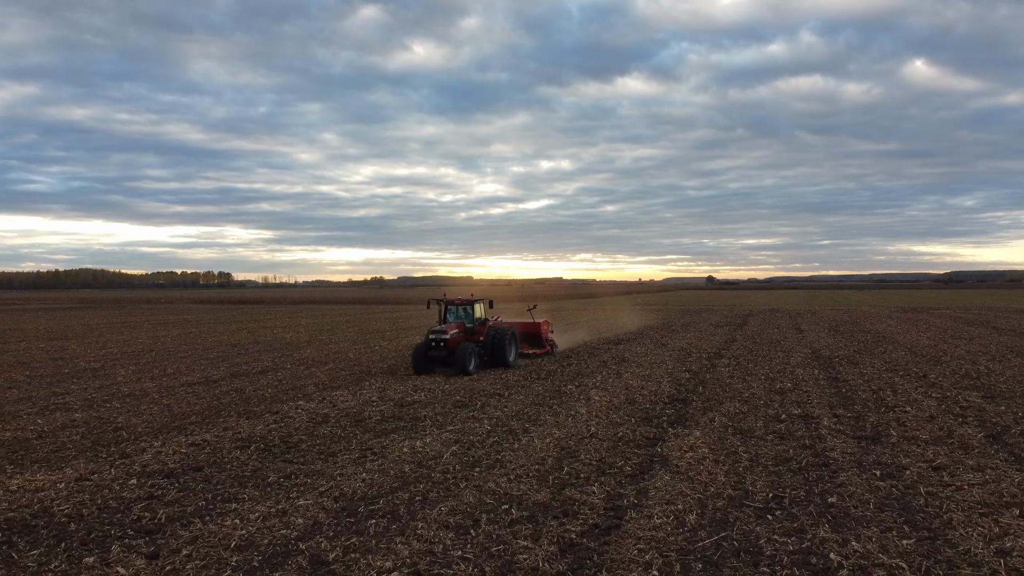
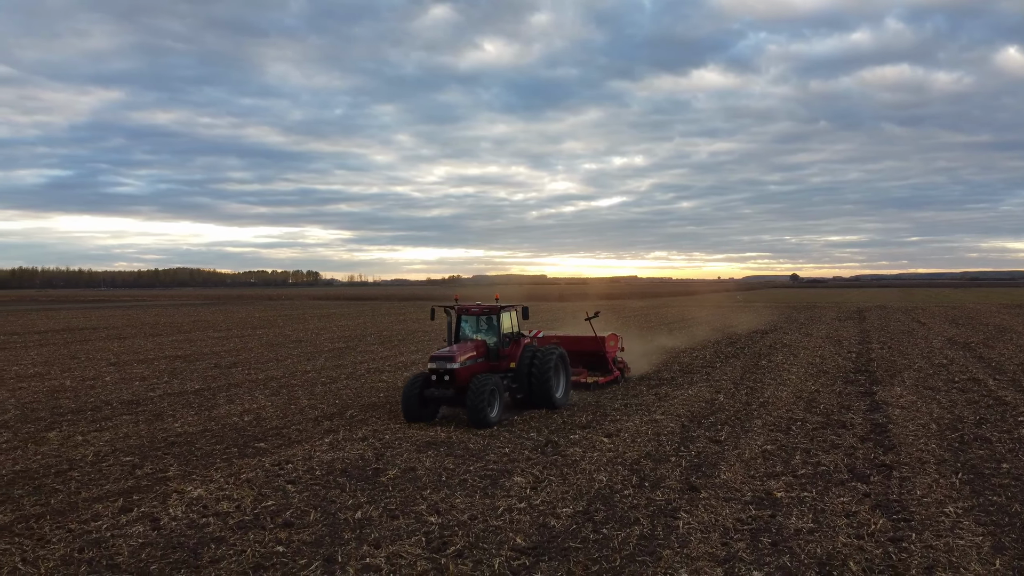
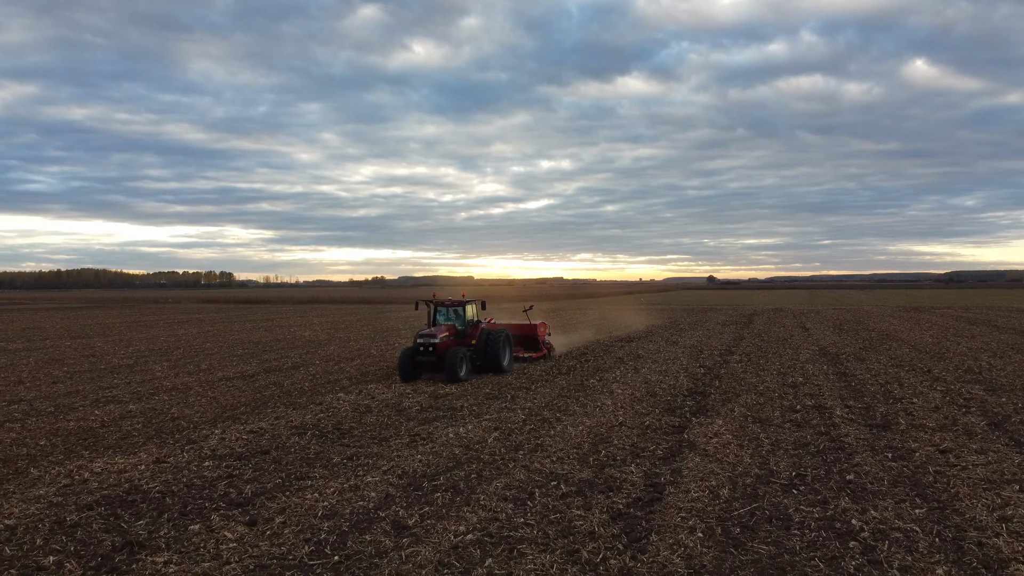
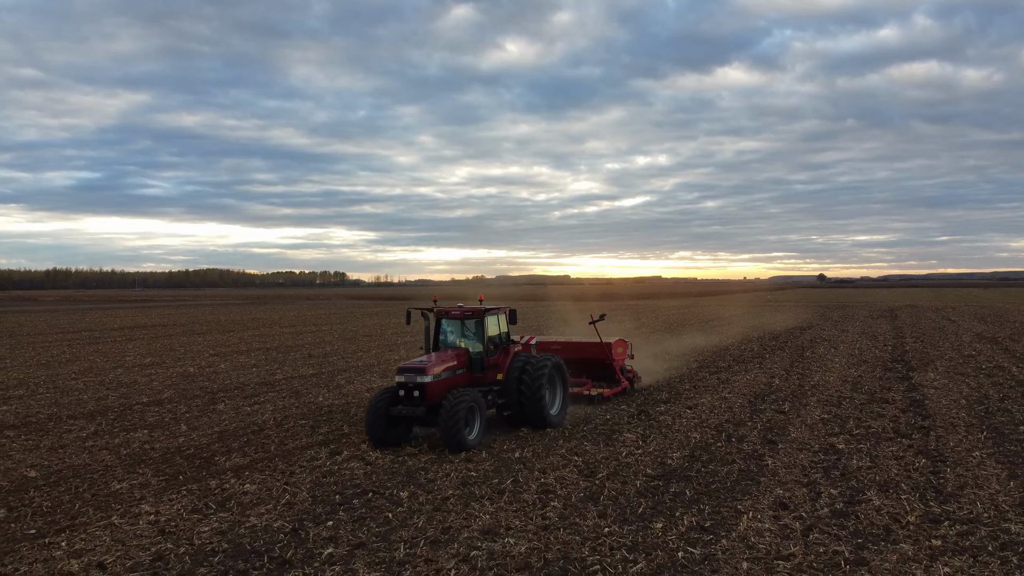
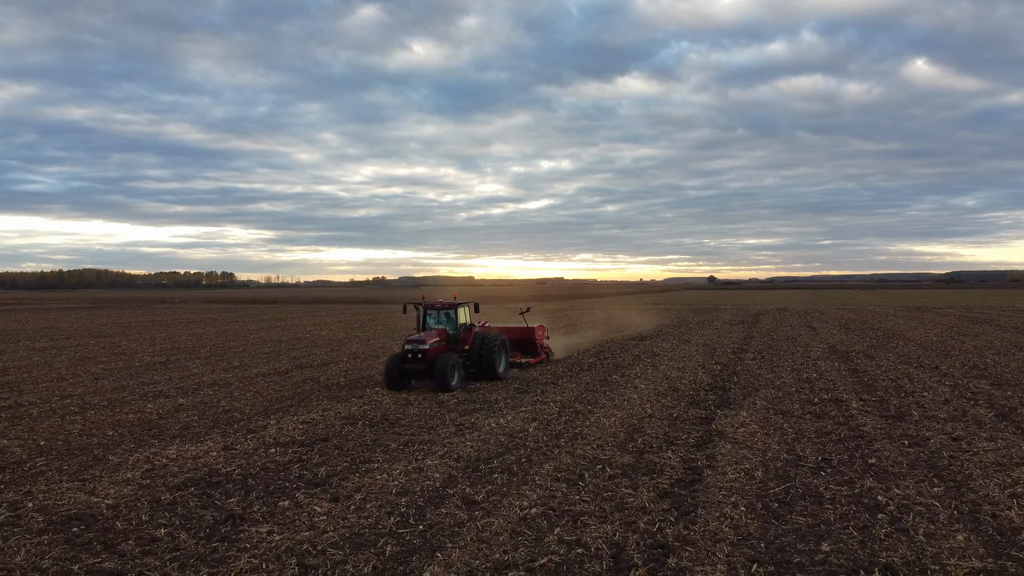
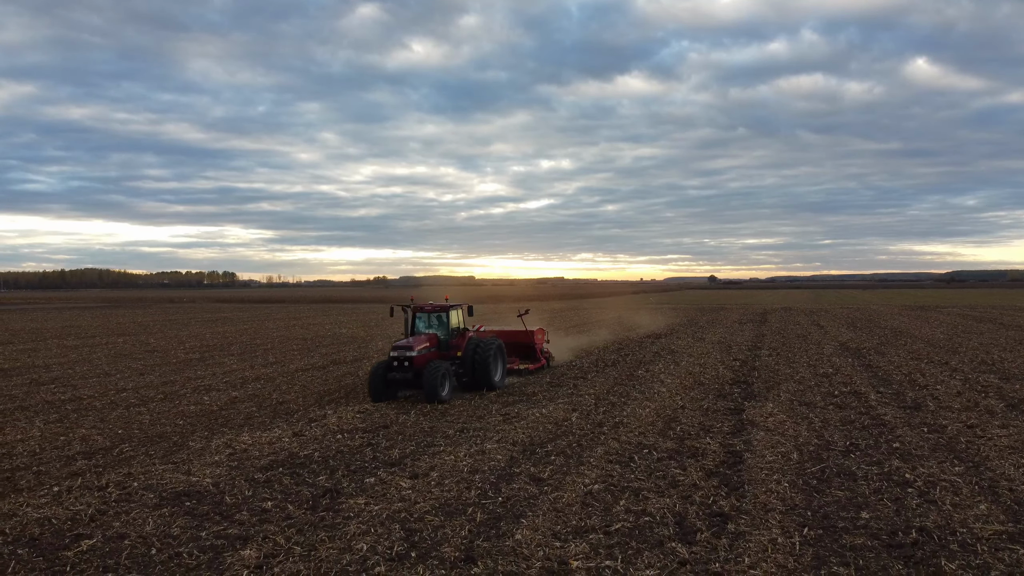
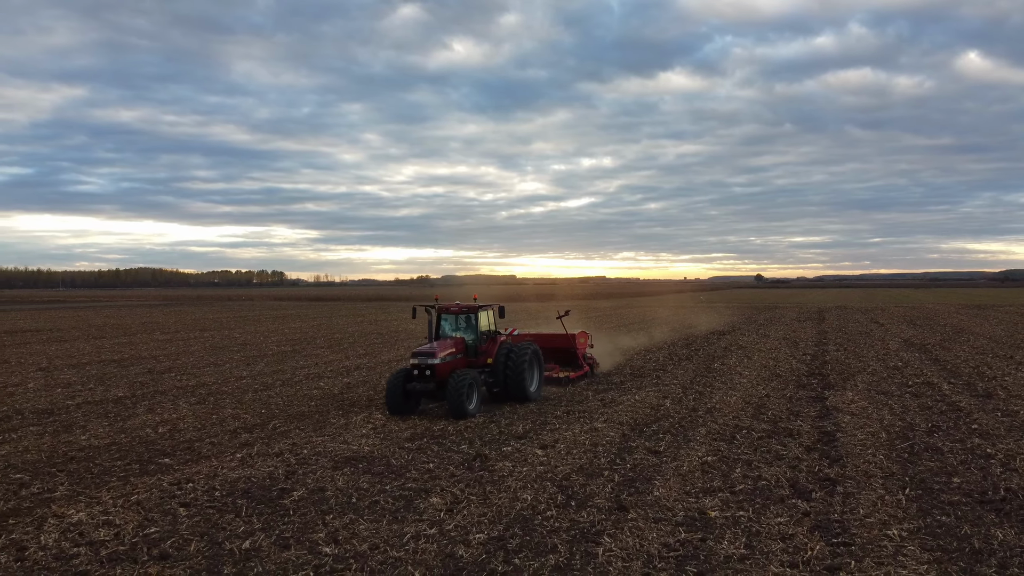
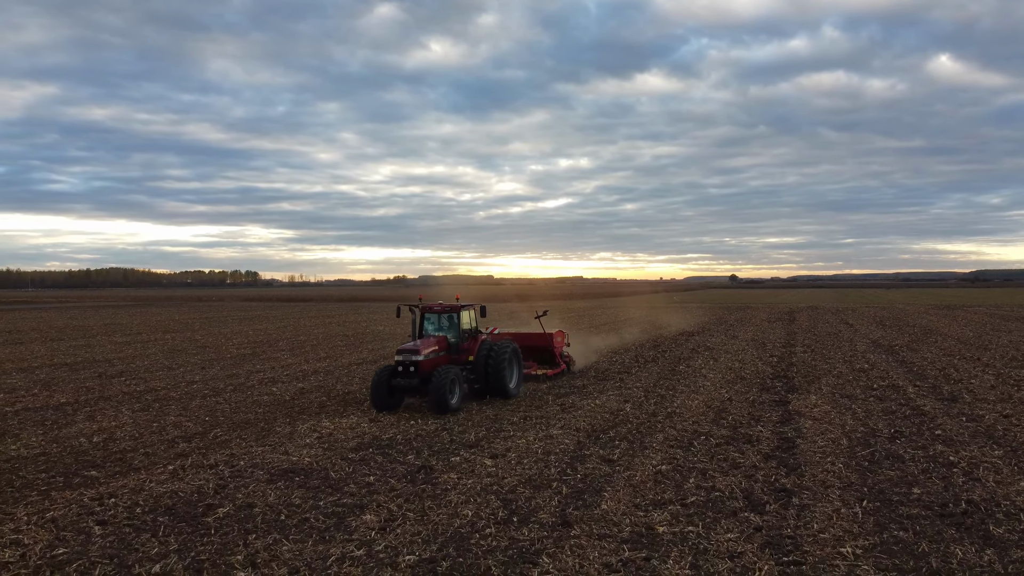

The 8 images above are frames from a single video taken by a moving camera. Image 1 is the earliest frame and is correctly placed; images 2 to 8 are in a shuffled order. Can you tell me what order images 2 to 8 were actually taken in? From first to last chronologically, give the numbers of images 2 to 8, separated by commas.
3, 5, 6, 8, 7, 2, 4
